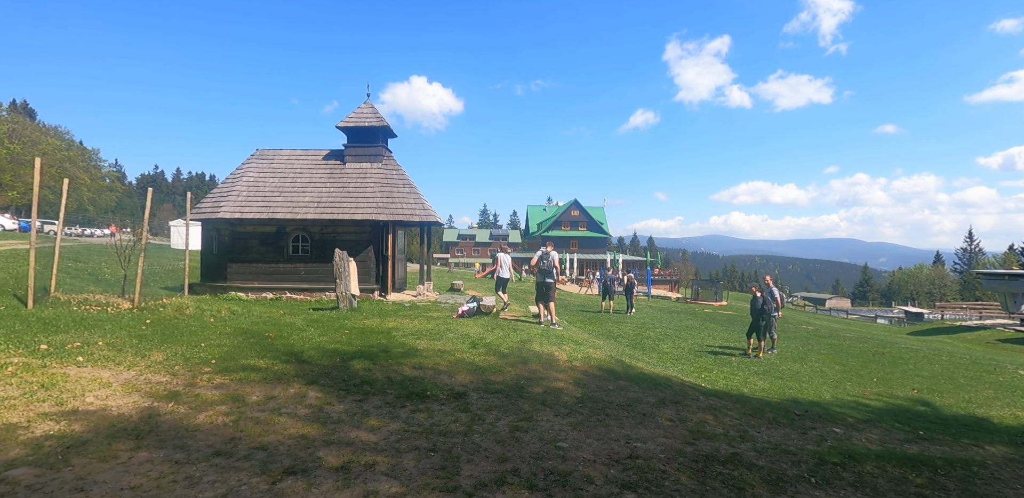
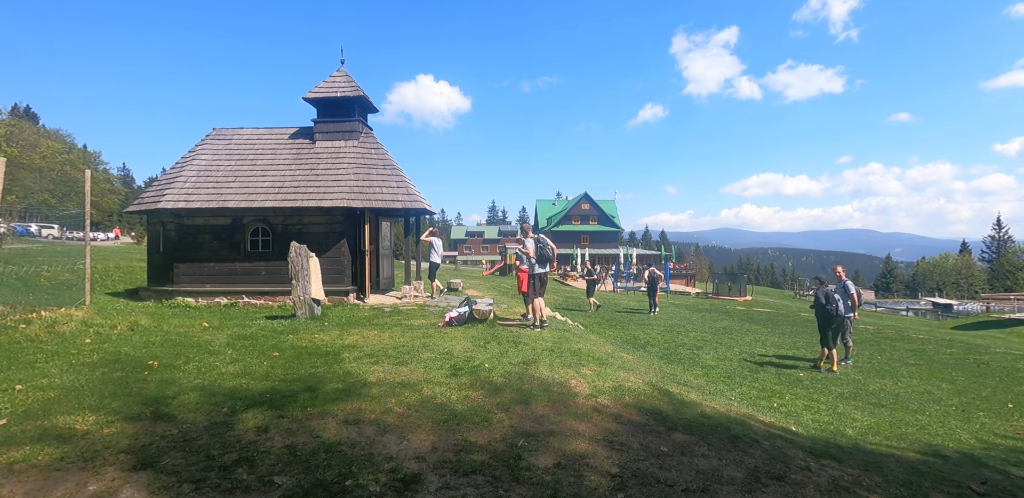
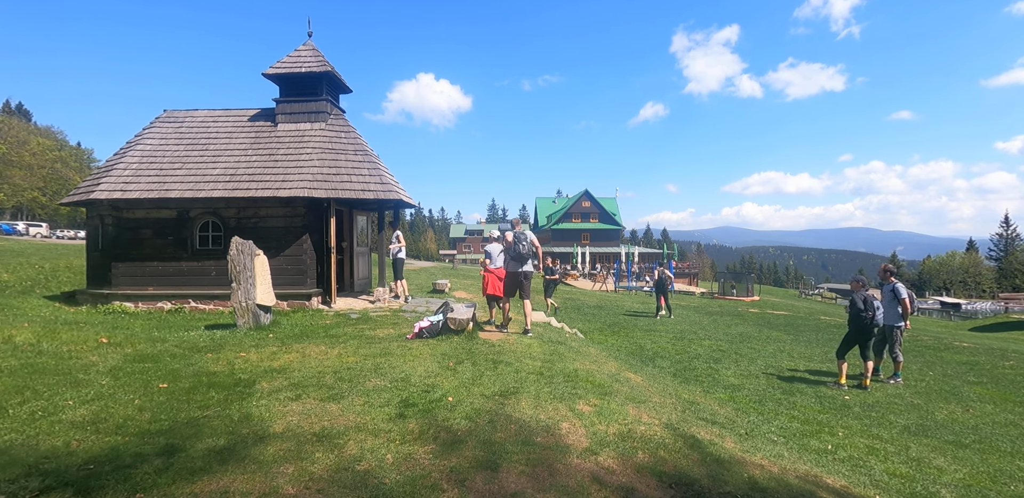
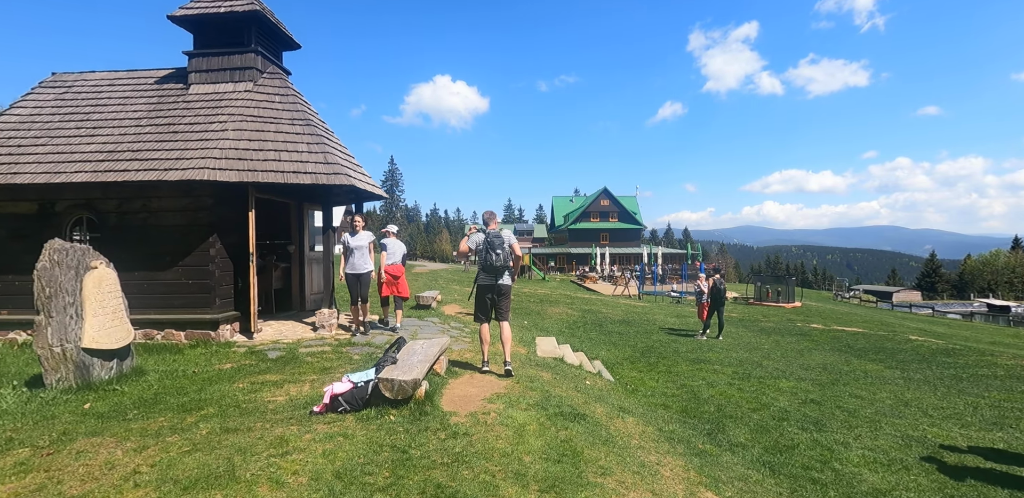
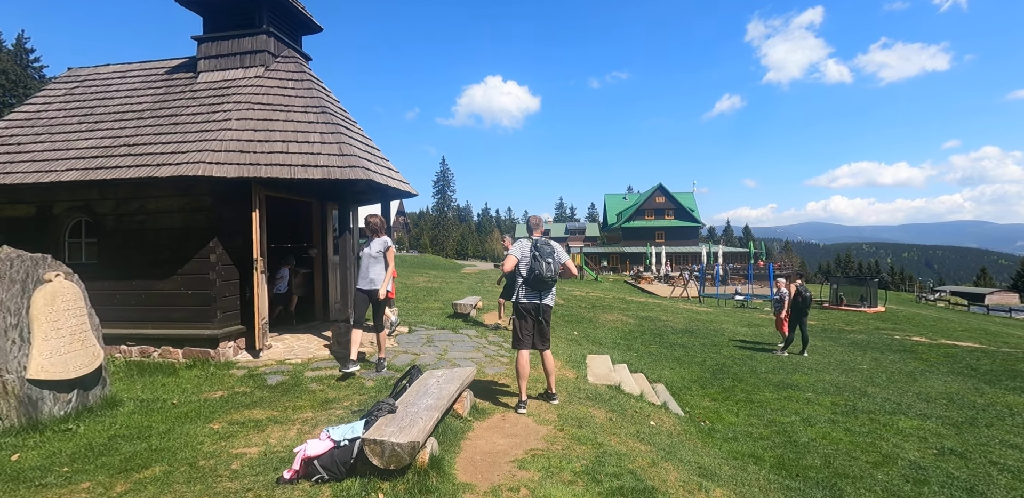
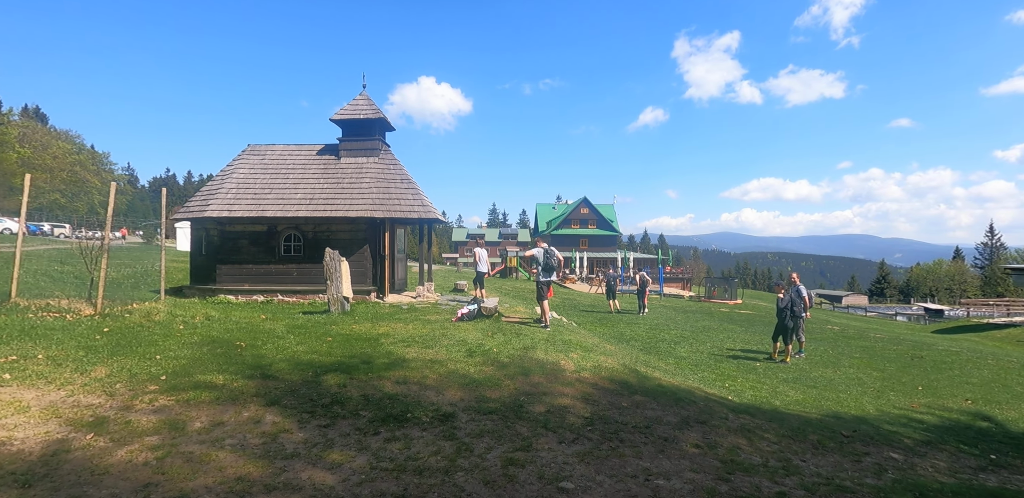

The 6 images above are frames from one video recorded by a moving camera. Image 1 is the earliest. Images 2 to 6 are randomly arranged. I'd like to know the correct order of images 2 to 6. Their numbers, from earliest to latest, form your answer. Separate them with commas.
6, 2, 3, 4, 5
